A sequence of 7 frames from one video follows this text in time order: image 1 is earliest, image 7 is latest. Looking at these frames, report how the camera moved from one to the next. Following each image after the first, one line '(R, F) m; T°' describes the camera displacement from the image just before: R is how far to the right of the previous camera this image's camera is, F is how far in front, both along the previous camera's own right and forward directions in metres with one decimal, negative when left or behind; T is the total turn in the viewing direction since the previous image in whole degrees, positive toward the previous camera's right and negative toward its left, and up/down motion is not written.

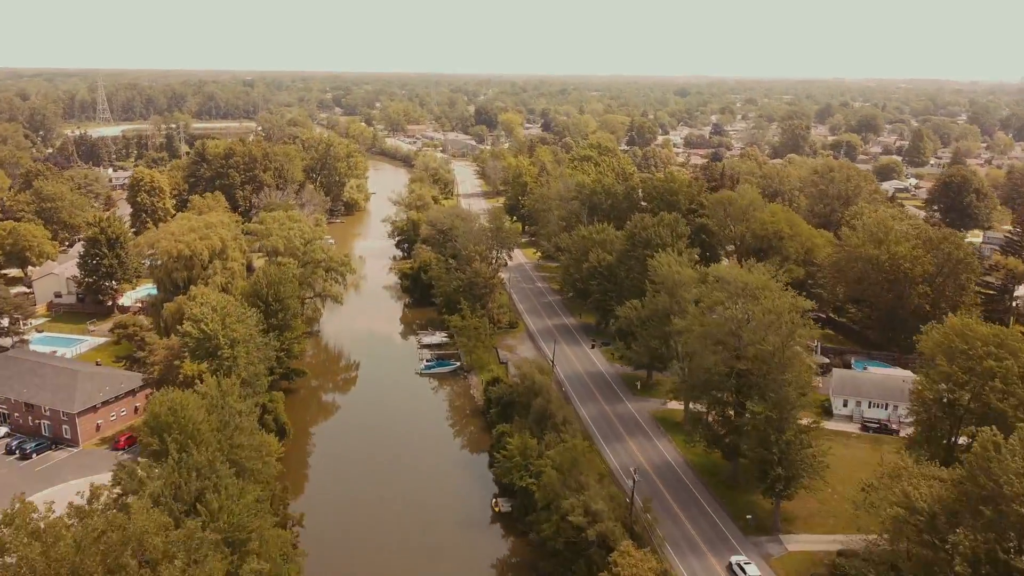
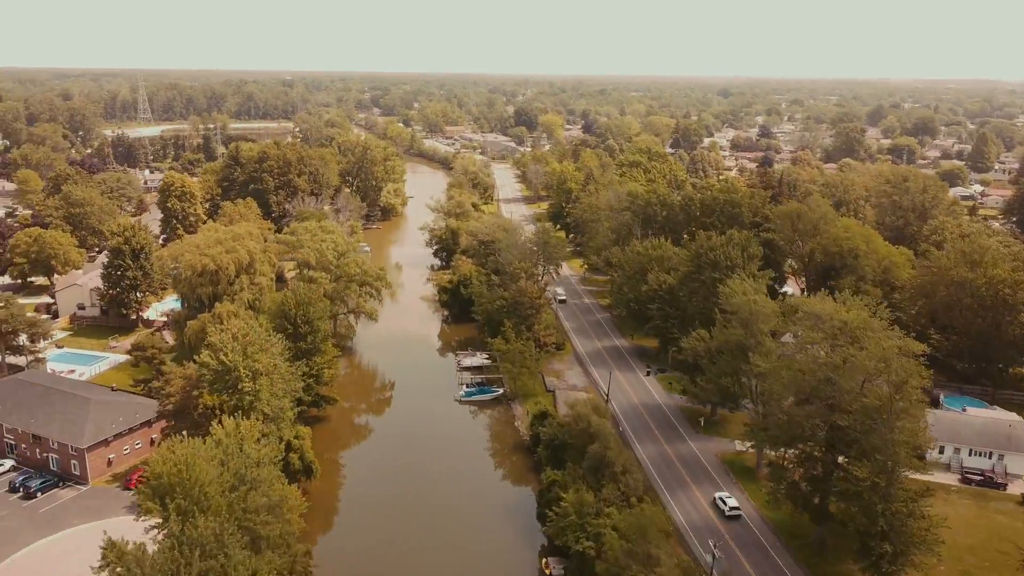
(-0.6, +3.2) m; -2°
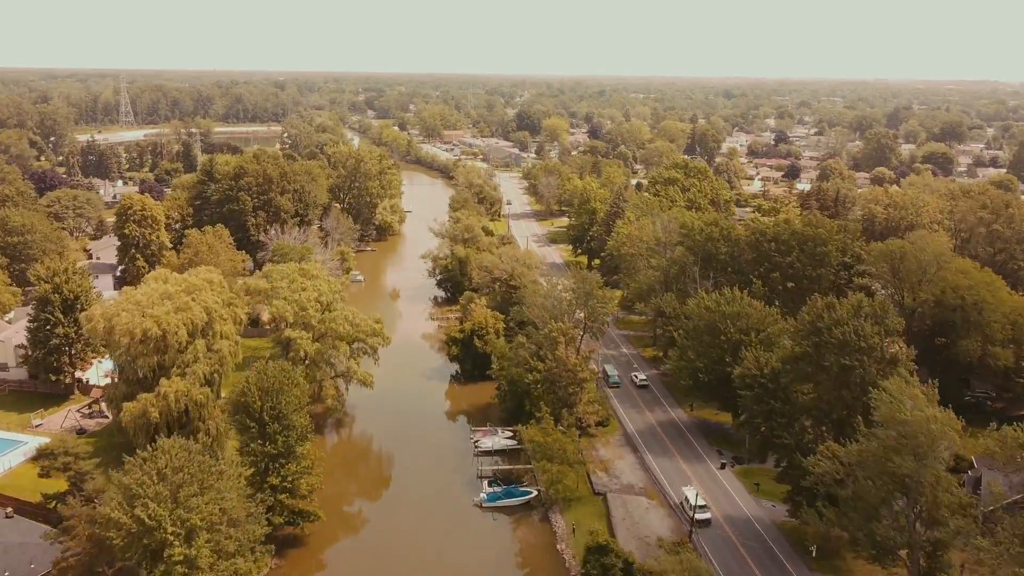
(-1.4, +8.4) m; 0°
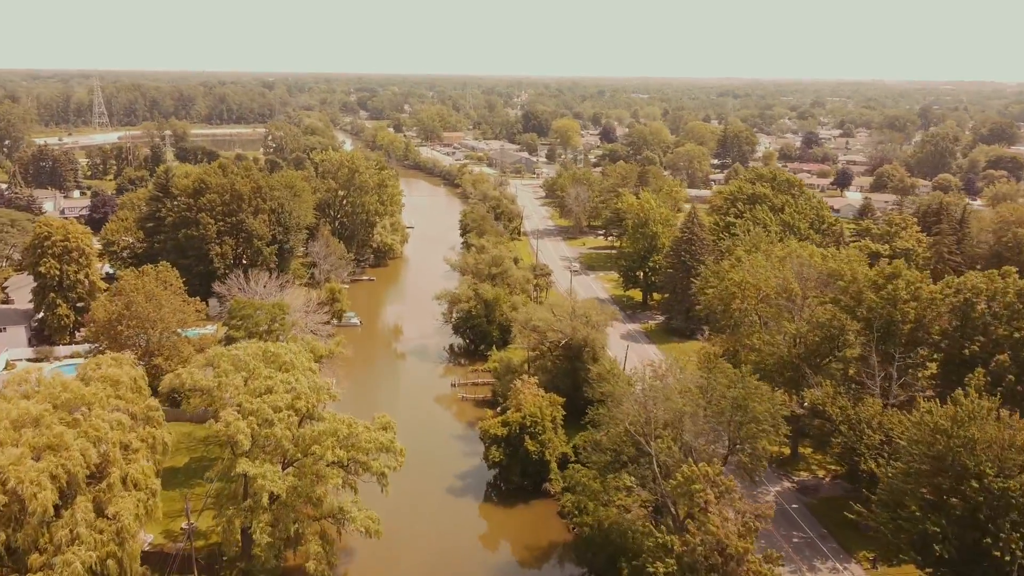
(-2.4, +11.9) m; +1°
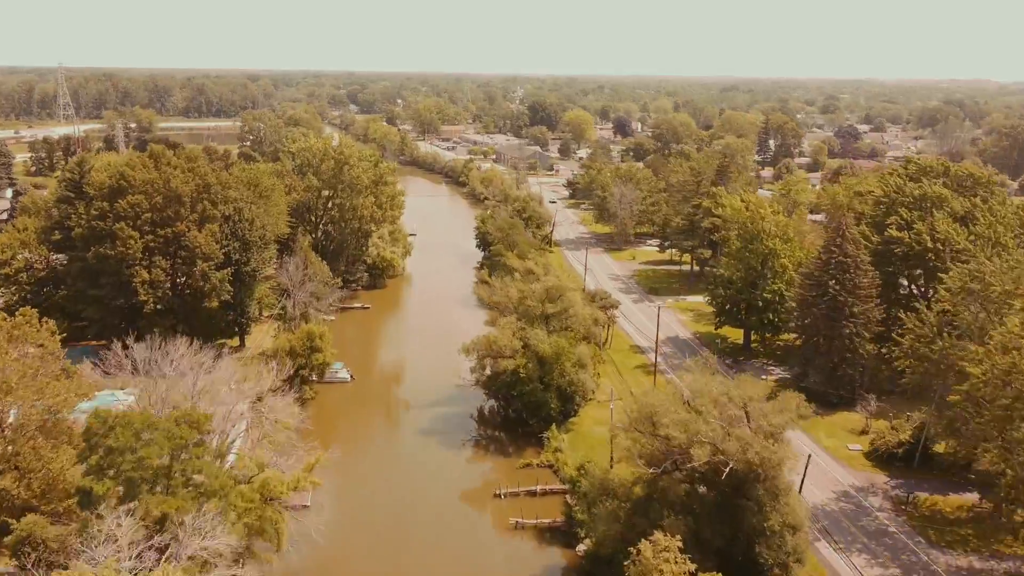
(-2.5, +13.0) m; +1°
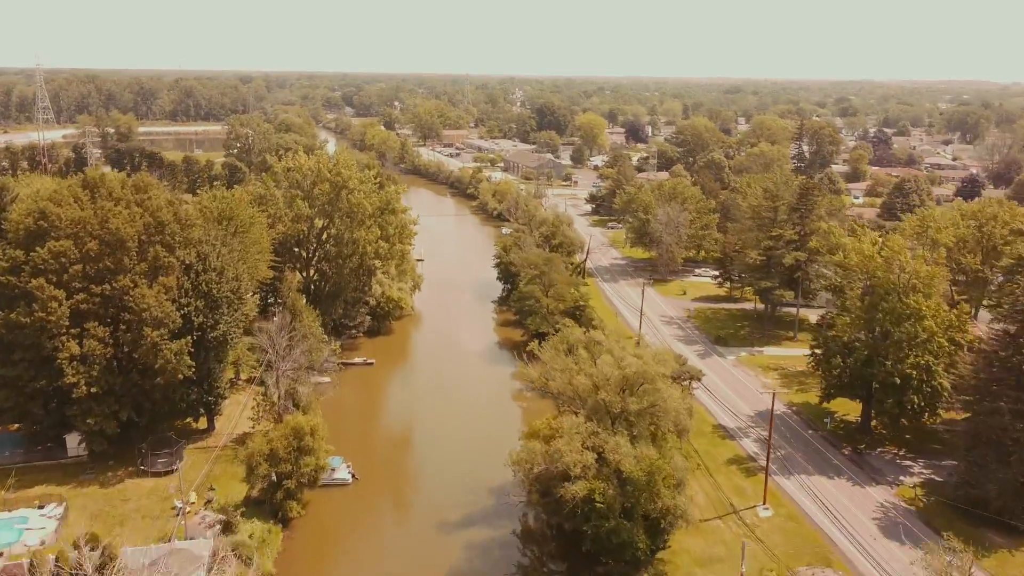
(-1.7, +7.6) m; 0°
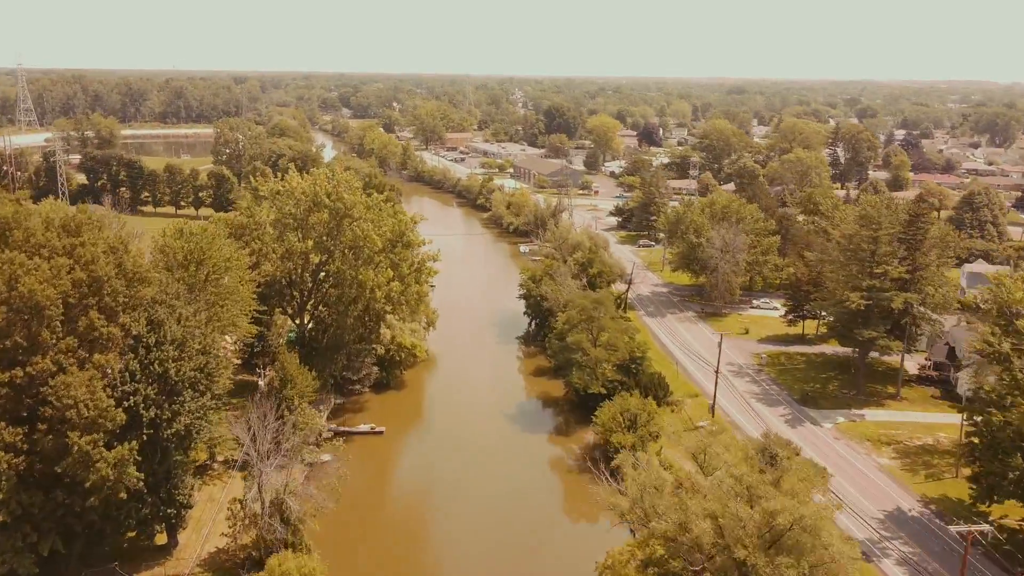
(-1.5, +6.4) m; 0°
